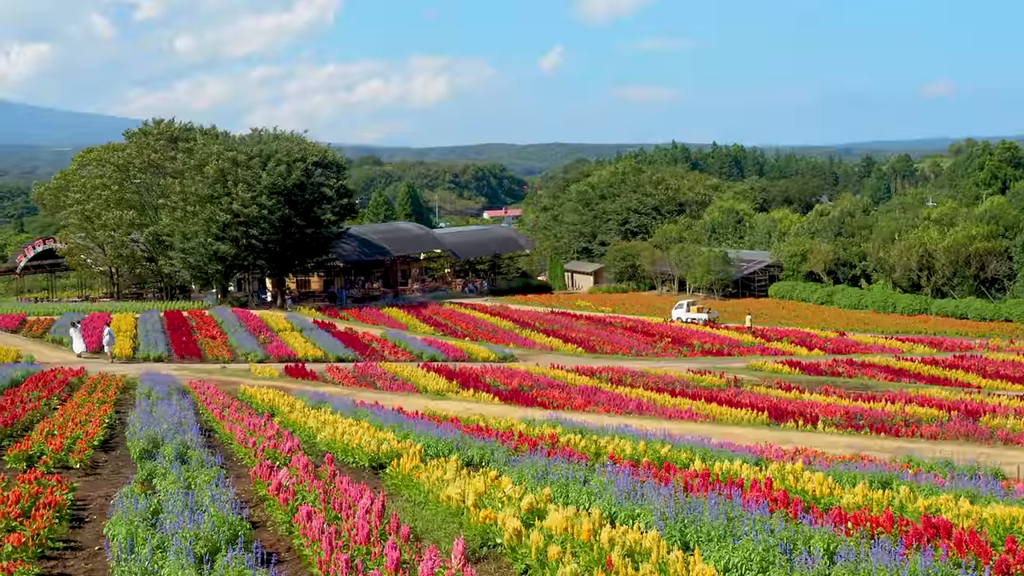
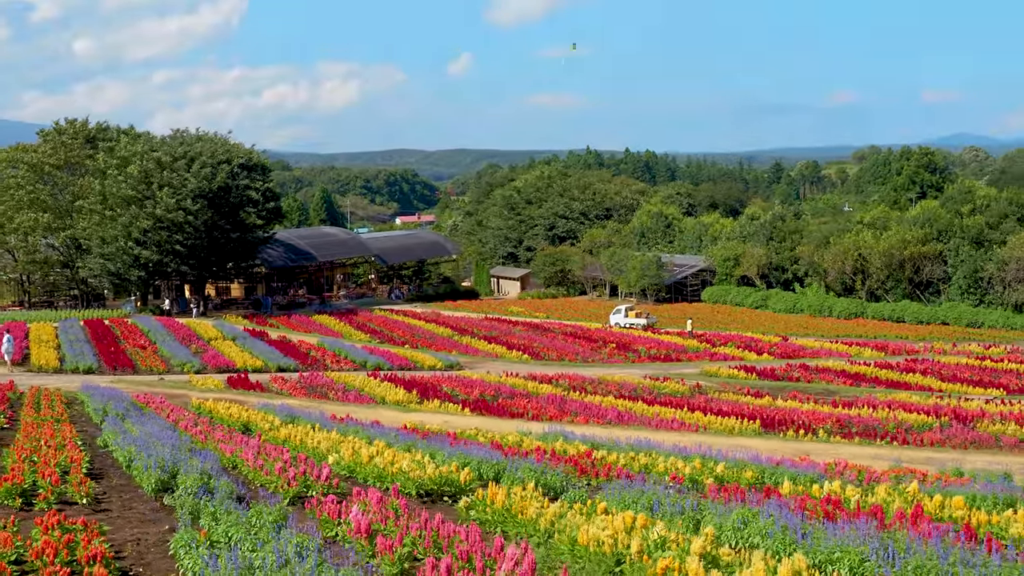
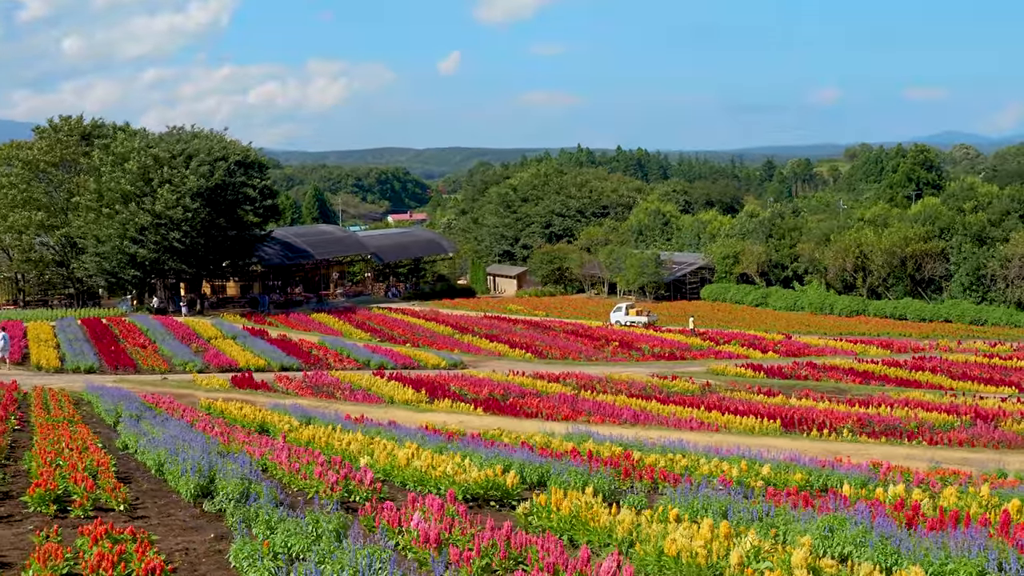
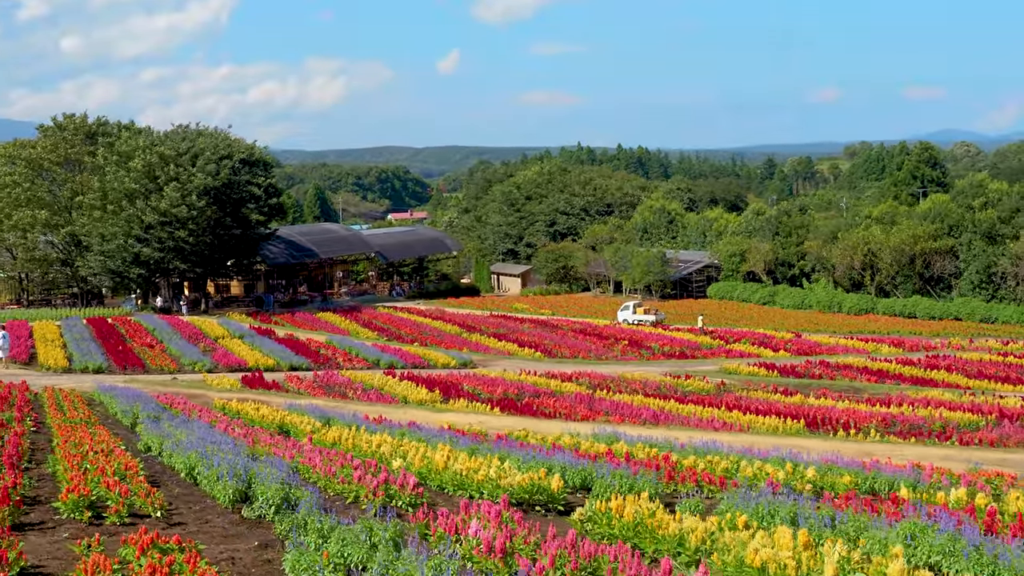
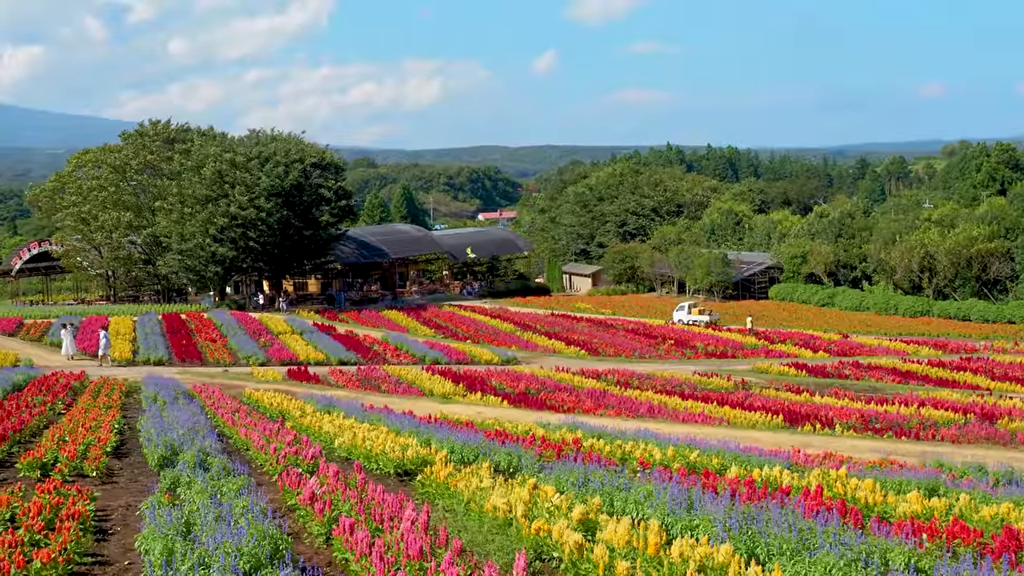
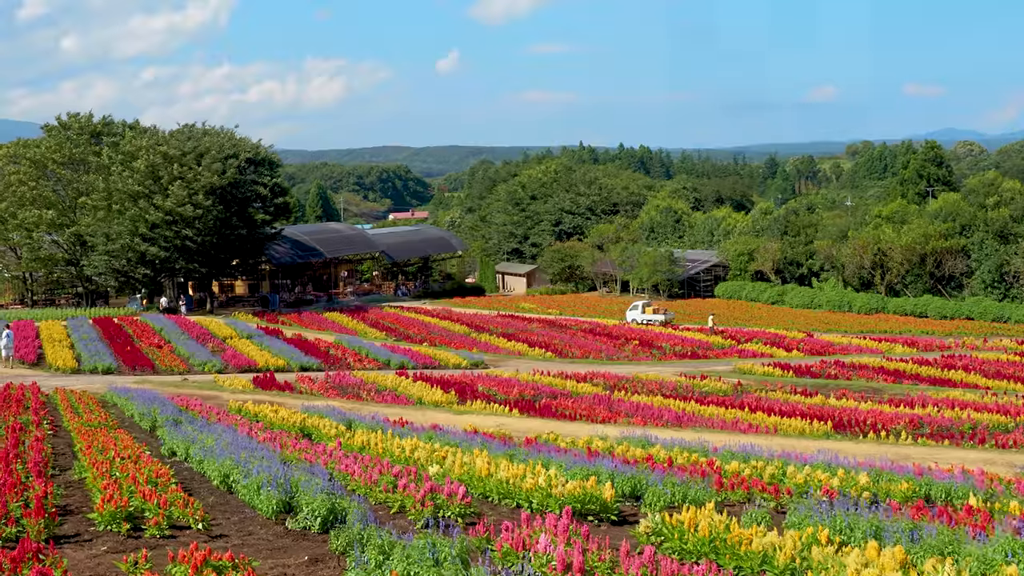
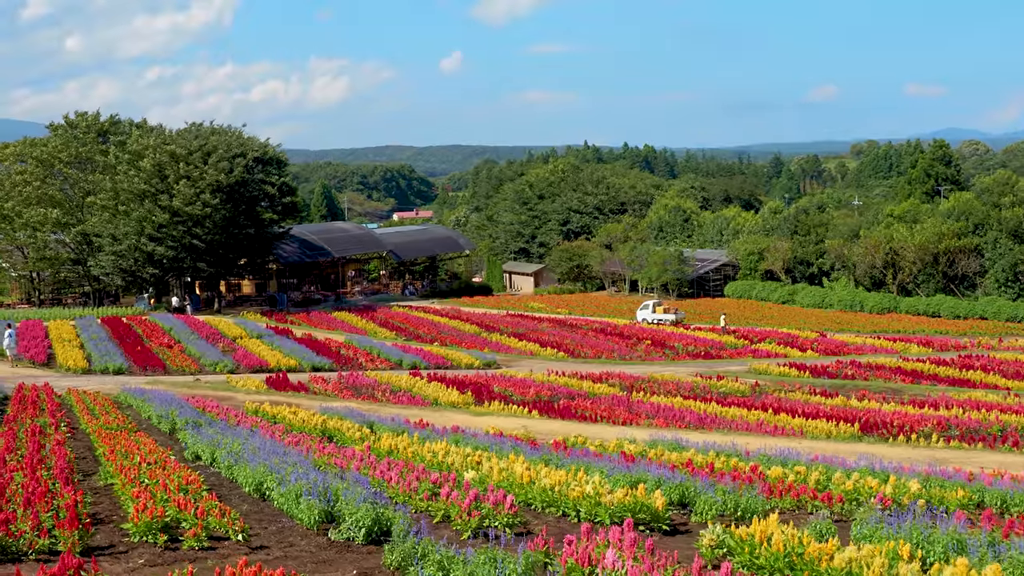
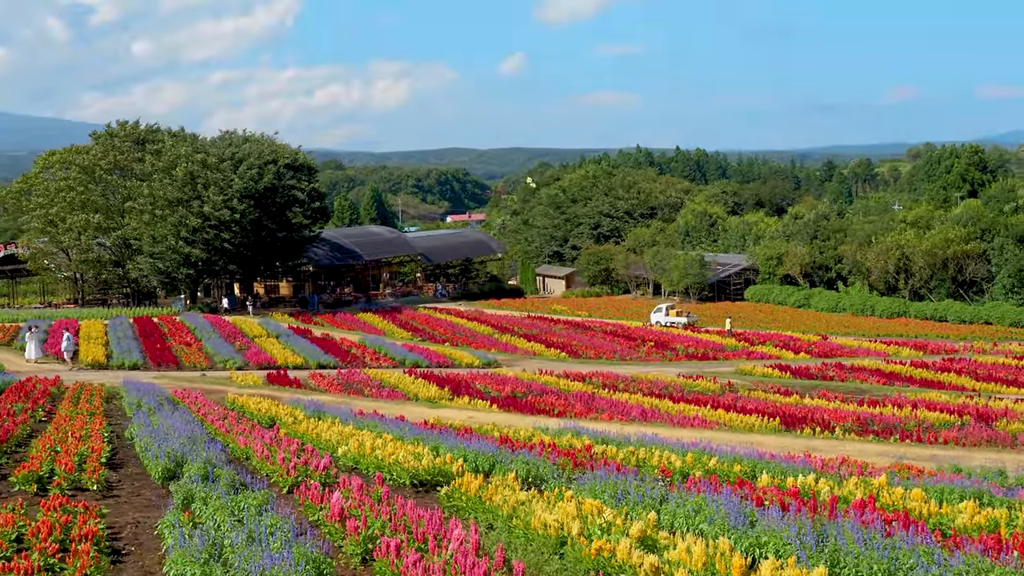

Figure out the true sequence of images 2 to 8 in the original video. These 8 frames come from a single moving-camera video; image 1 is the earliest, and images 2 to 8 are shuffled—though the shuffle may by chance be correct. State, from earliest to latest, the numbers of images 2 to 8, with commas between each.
5, 8, 2, 3, 4, 6, 7
